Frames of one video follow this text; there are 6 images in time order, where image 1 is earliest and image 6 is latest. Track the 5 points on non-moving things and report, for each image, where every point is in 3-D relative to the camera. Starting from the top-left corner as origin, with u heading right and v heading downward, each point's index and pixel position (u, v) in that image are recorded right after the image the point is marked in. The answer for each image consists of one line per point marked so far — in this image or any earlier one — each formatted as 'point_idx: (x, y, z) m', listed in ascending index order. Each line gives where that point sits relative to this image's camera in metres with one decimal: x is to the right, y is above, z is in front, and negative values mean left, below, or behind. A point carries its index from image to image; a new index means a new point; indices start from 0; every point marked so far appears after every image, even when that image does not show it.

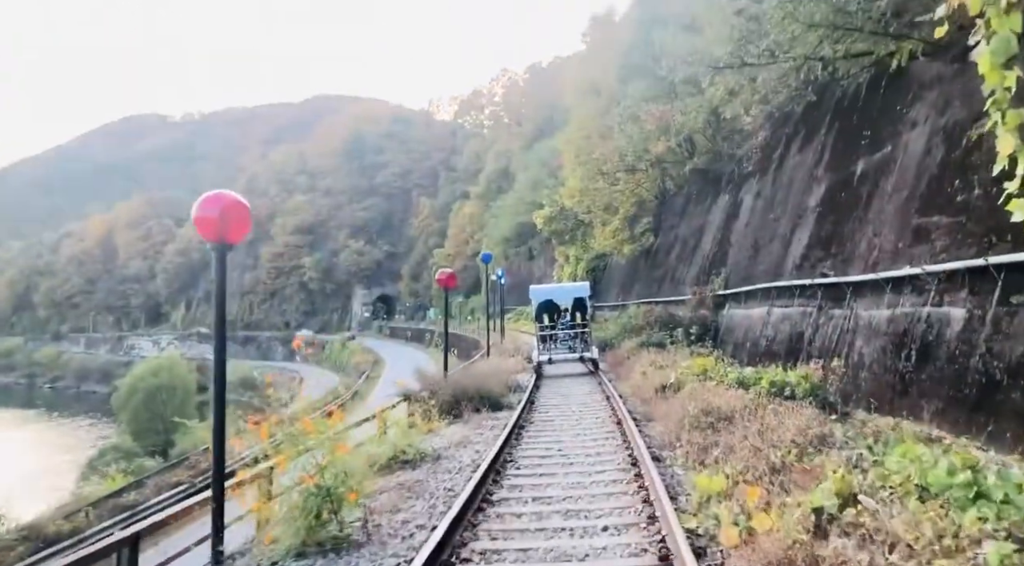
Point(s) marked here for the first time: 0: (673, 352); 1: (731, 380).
0: (+3.9, -1.7, +18.1) m
1: (+3.4, -1.5, +11.7) m
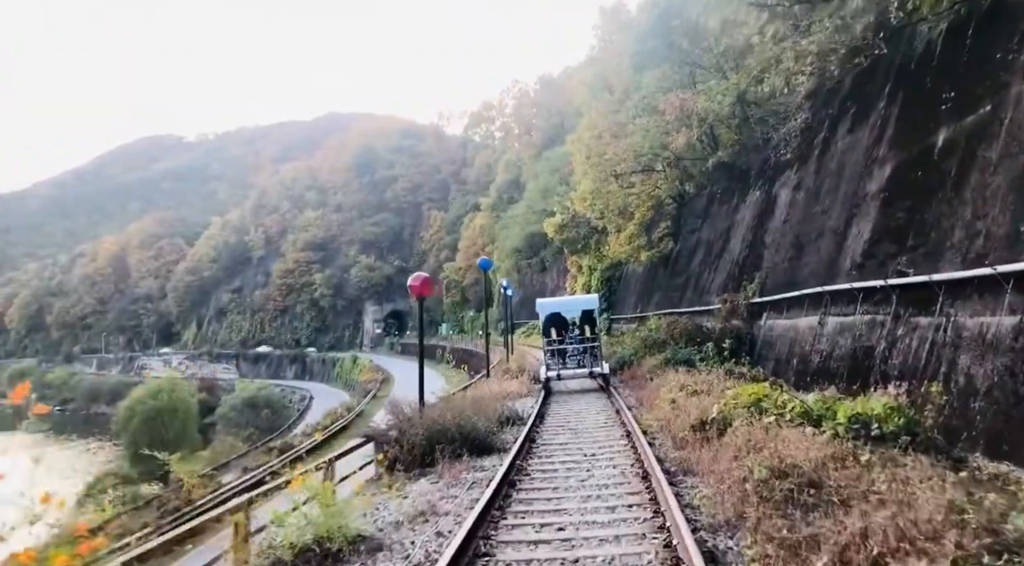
0: (+3.9, -1.8, +15.1) m
1: (+3.3, -1.6, +8.8) m
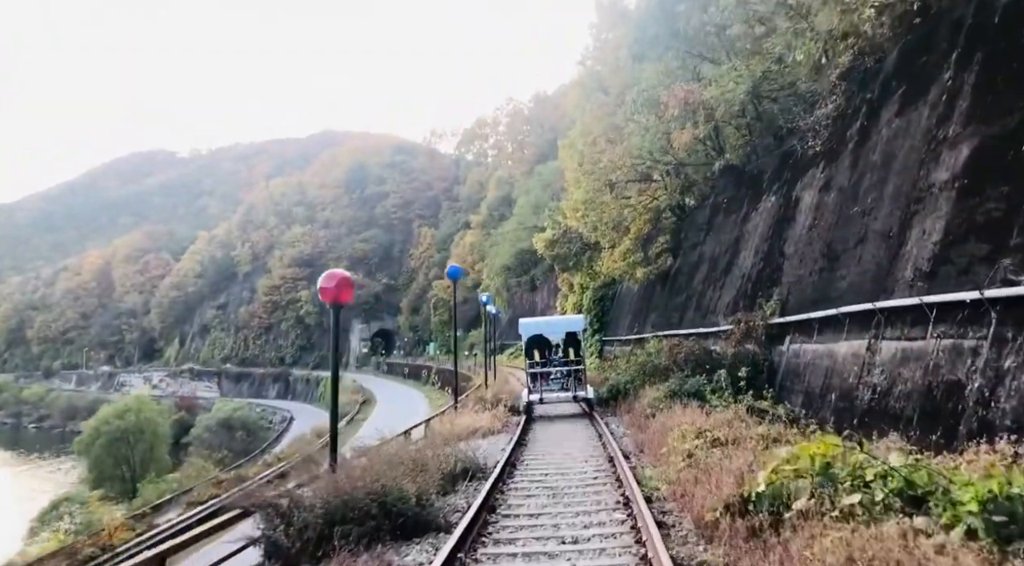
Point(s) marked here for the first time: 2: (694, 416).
0: (+3.4, -2.1, +12.0) m
1: (+2.8, -1.6, +5.7) m
2: (+2.8, -2.0, +11.3) m
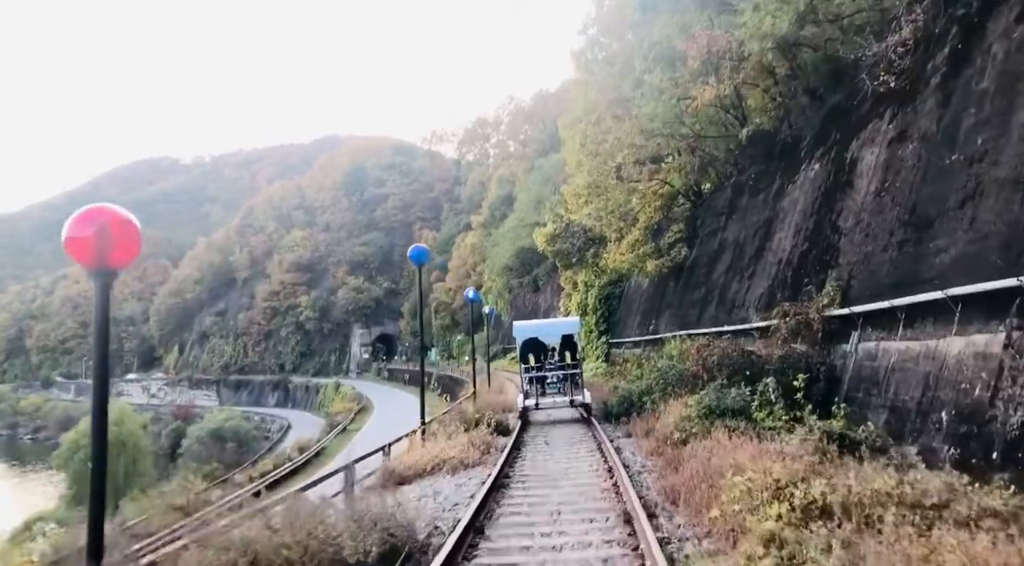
0: (+3.0, -1.7, +8.3) m
1: (+2.5, -1.2, +2.0) m
2: (+2.4, -1.7, +7.6) m
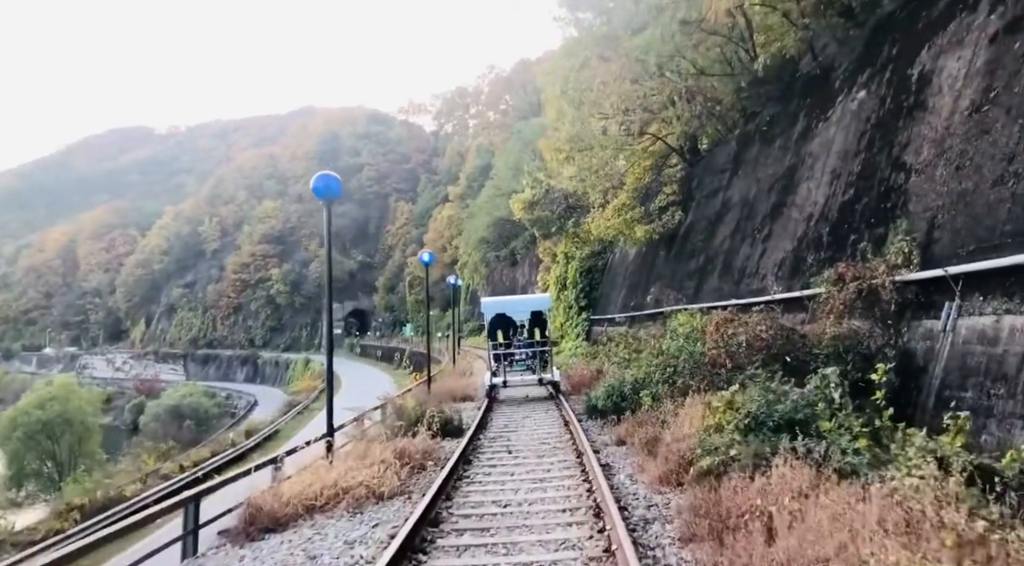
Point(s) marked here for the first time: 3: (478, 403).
0: (+2.5, -1.2, +4.7) m
1: (+2.1, -0.9, -1.7) m
2: (+1.9, -1.3, +3.9) m
3: (-0.8, -3.0, +18.5) m
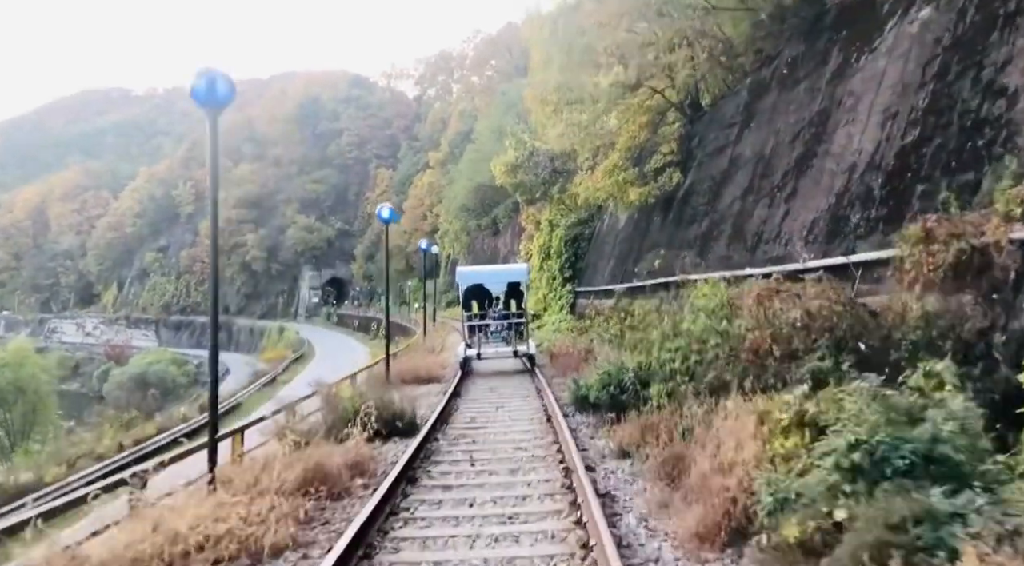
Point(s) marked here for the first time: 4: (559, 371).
0: (+2.3, -1.0, +2.1) m
1: (+2.0, -0.9, -4.3) m
2: (+1.7, -1.0, +1.3) m
3: (-1.4, -2.2, +15.9) m
4: (+1.1, -1.9, +16.0) m
